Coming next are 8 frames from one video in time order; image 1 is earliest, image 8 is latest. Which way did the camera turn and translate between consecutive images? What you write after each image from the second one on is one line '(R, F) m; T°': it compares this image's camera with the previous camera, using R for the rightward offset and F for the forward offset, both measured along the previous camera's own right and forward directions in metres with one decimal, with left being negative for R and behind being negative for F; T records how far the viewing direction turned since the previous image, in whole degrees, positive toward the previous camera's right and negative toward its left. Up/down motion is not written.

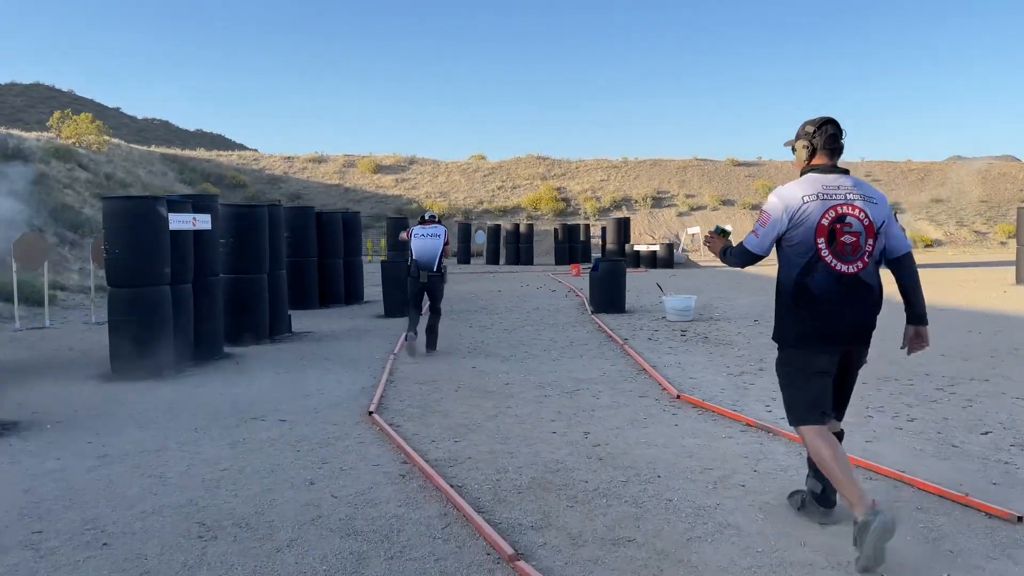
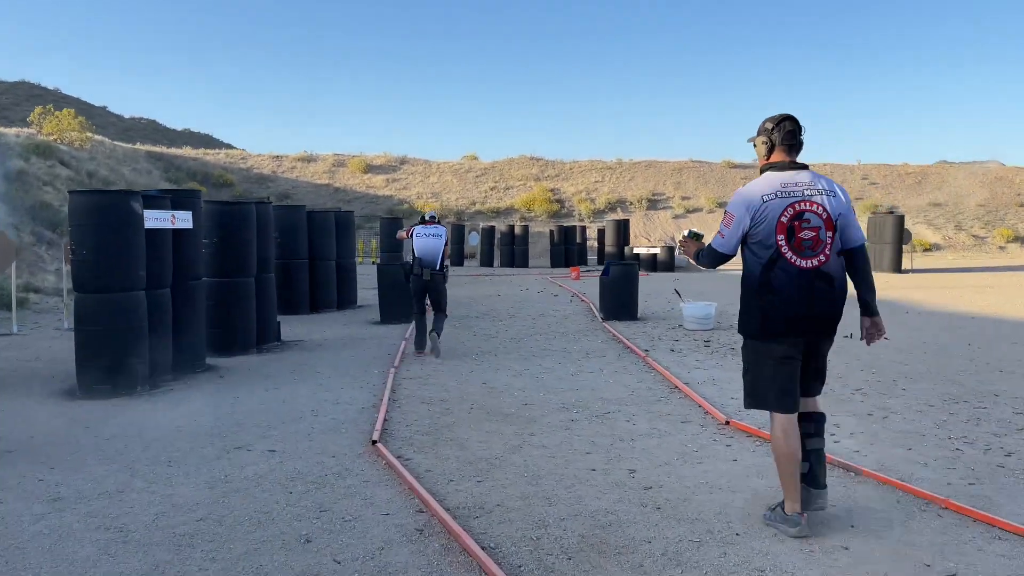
(-0.2, +0.8) m; +1°
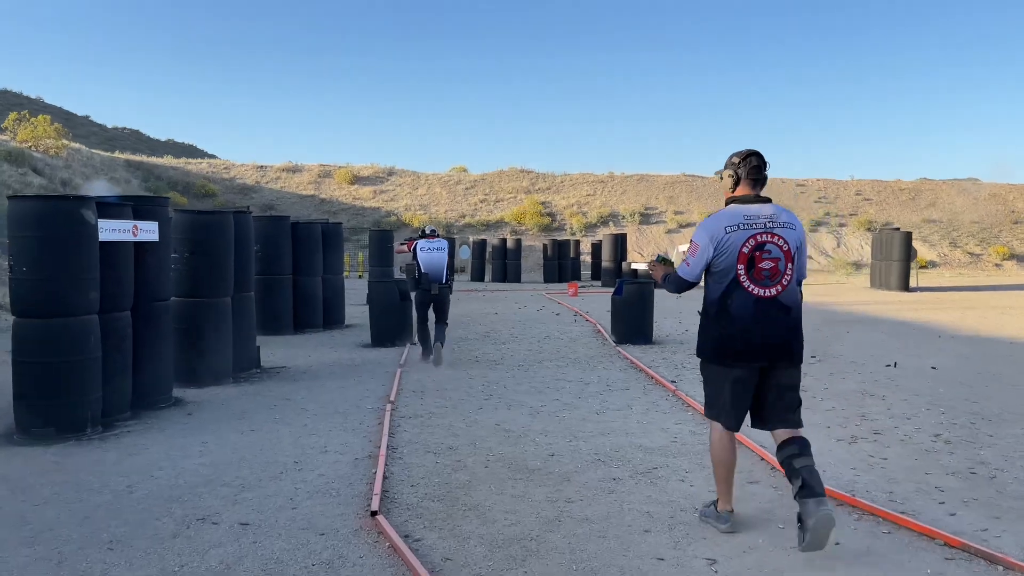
(-0.3, +1.0) m; +1°
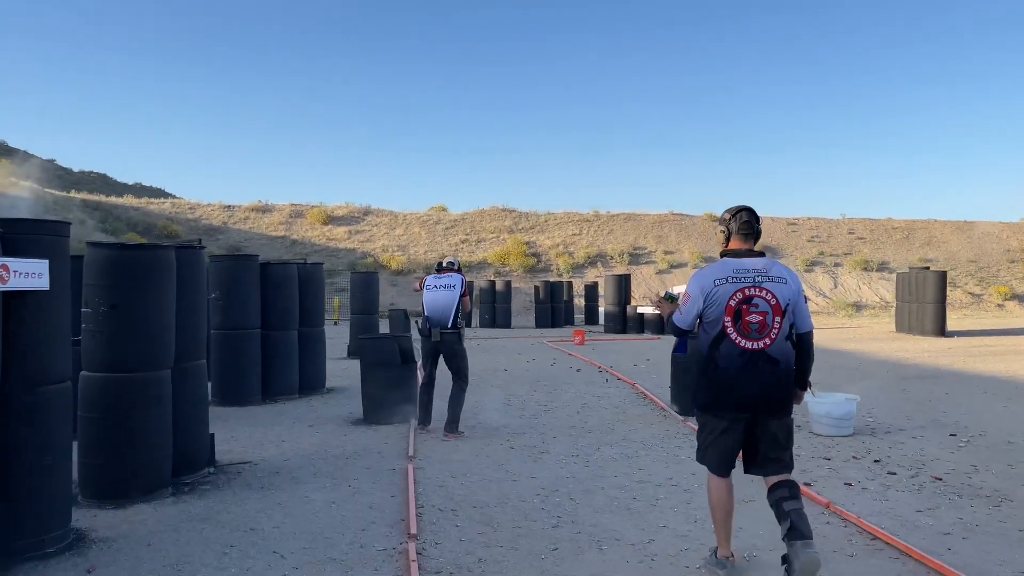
(-0.7, +2.4) m; +2°
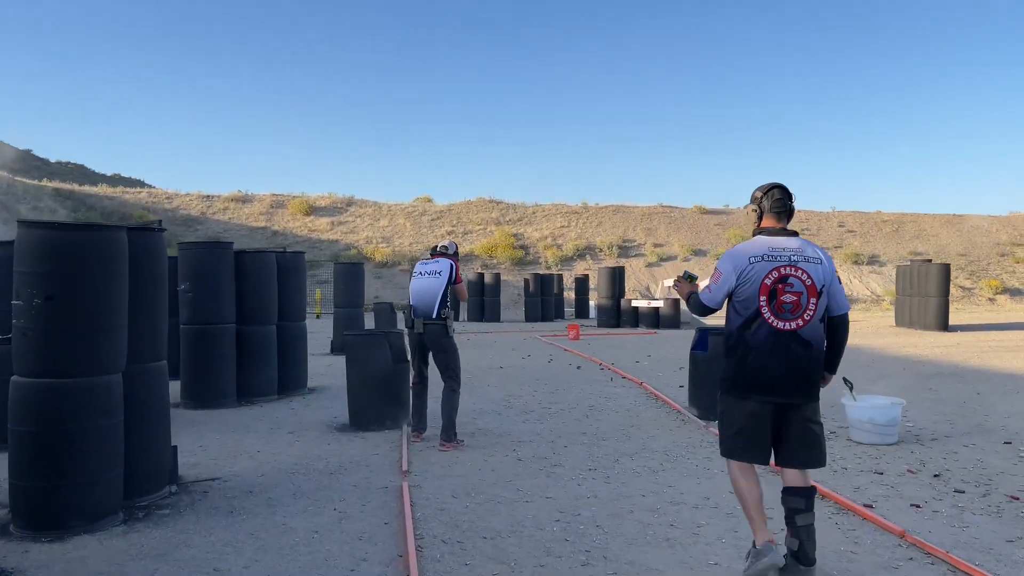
(-0.2, +0.8) m; +1°
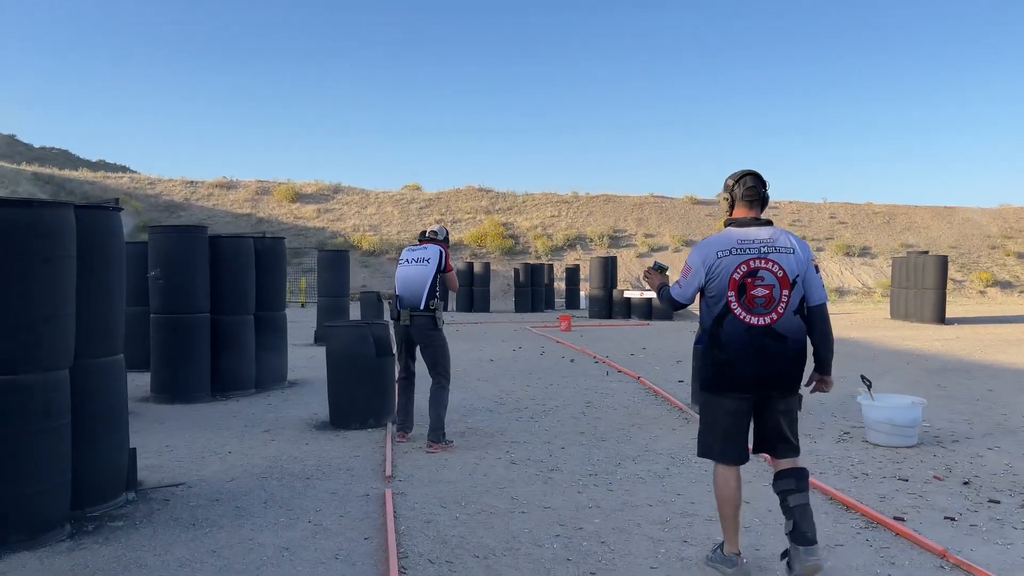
(0.0, +0.5) m; +1°
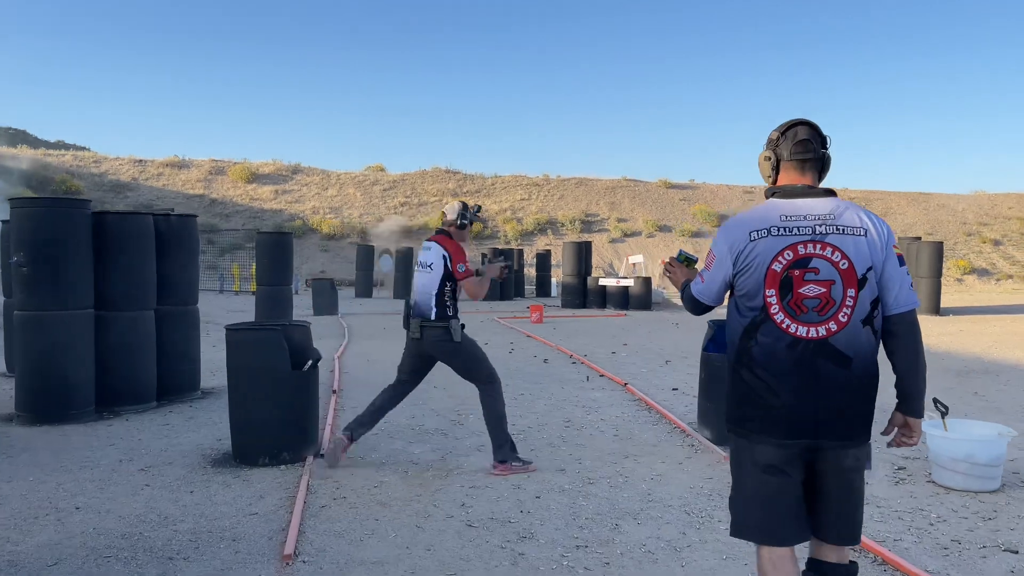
(+0.1, +1.6) m; +2°
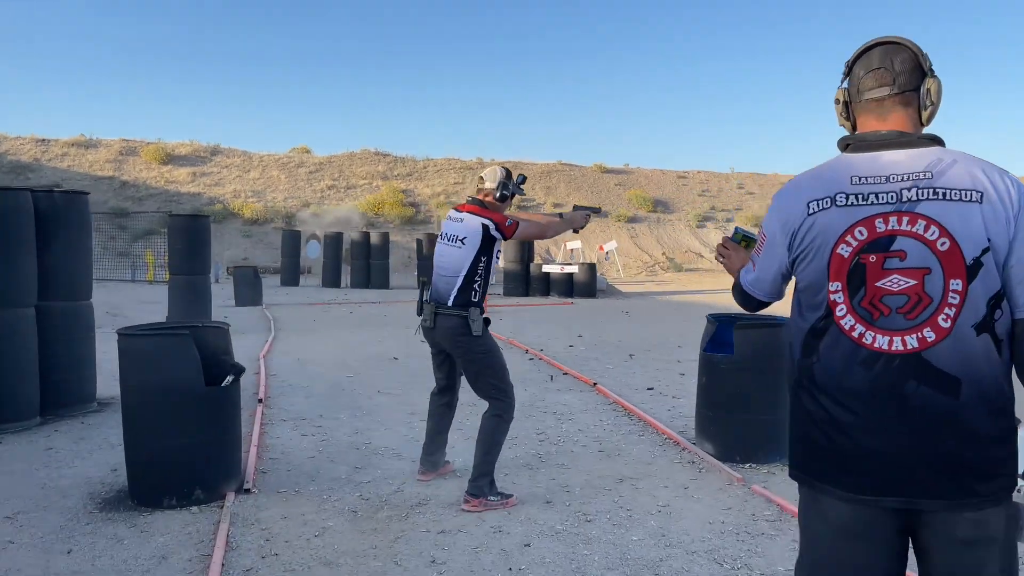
(-0.2, +1.0) m; +5°
